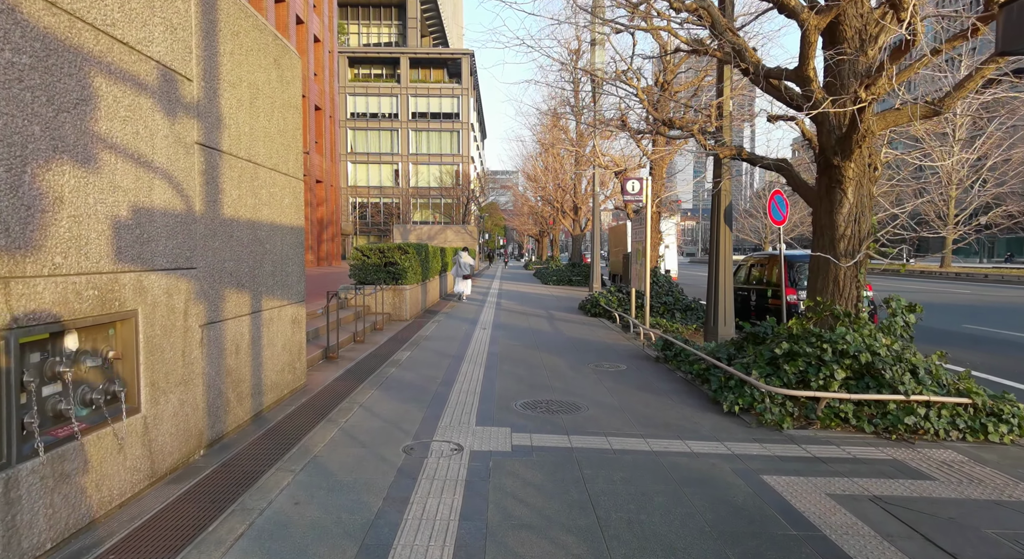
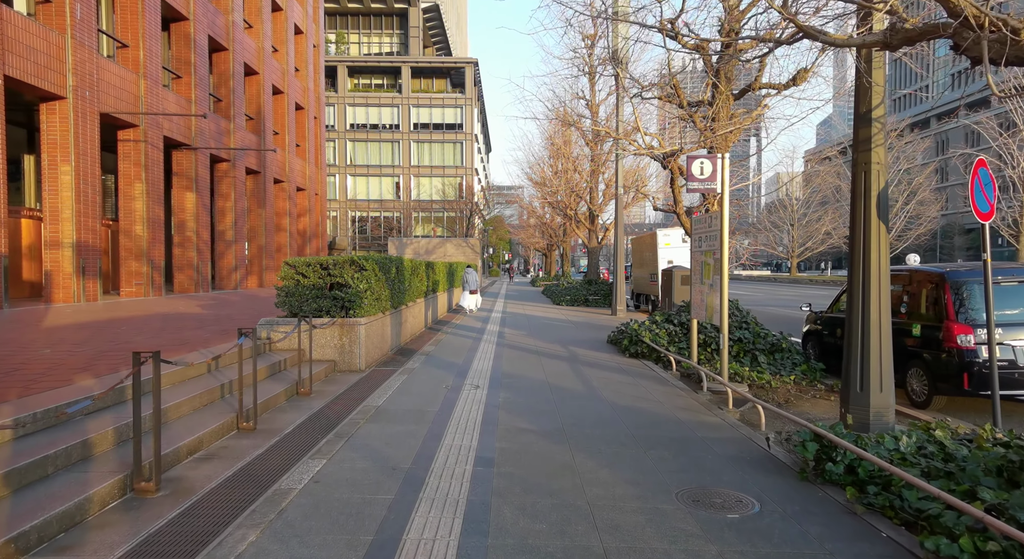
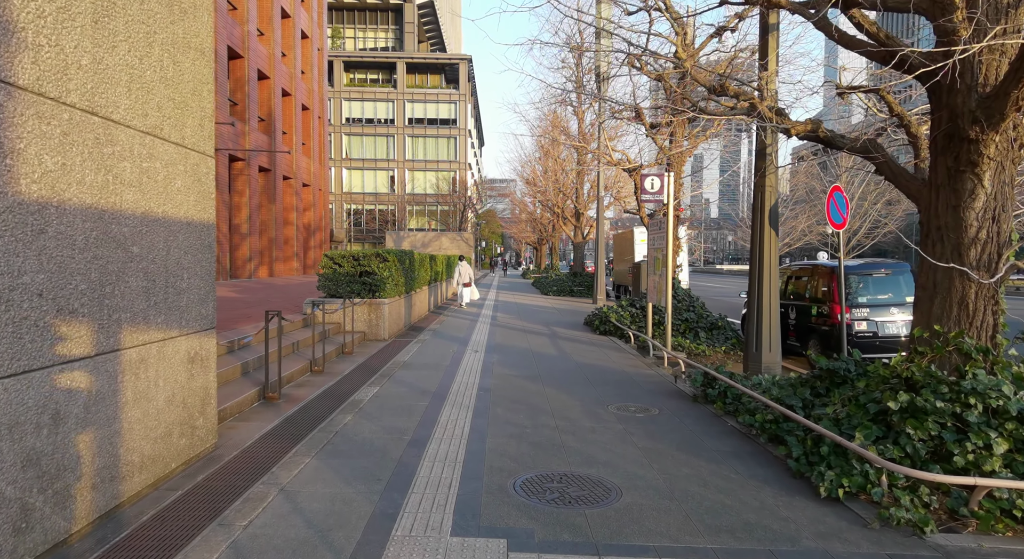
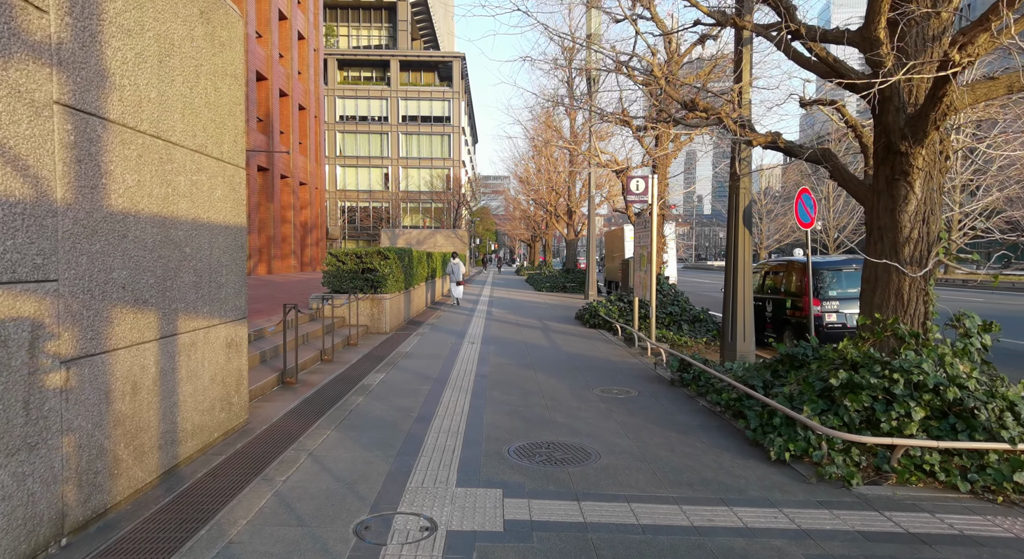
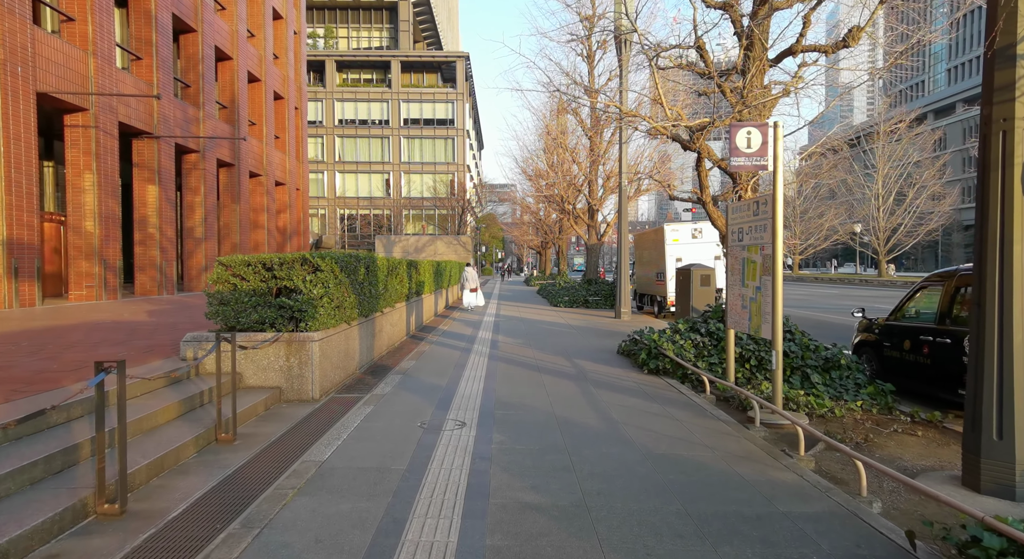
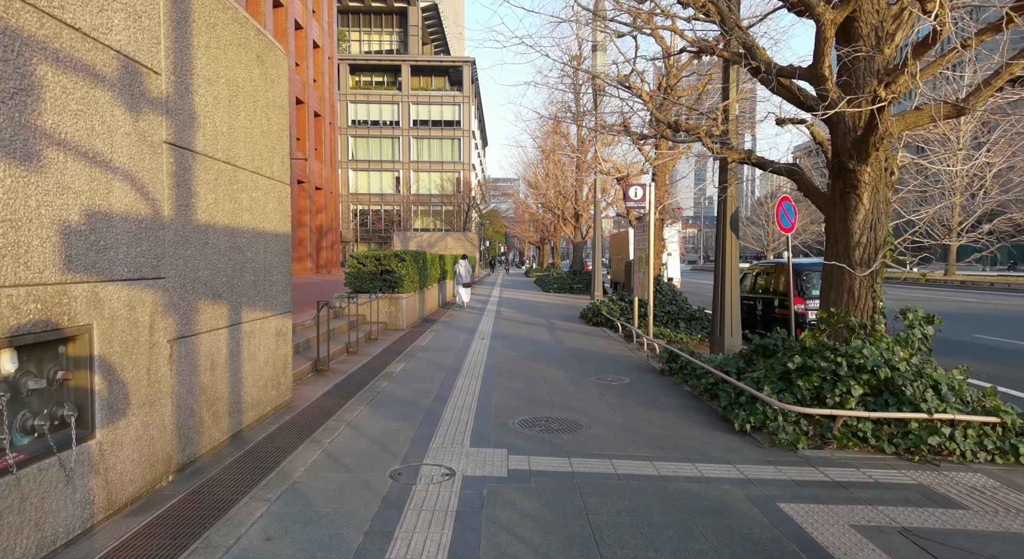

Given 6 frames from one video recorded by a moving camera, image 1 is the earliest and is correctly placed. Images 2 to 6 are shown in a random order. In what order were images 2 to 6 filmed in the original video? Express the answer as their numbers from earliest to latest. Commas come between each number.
6, 4, 3, 2, 5
